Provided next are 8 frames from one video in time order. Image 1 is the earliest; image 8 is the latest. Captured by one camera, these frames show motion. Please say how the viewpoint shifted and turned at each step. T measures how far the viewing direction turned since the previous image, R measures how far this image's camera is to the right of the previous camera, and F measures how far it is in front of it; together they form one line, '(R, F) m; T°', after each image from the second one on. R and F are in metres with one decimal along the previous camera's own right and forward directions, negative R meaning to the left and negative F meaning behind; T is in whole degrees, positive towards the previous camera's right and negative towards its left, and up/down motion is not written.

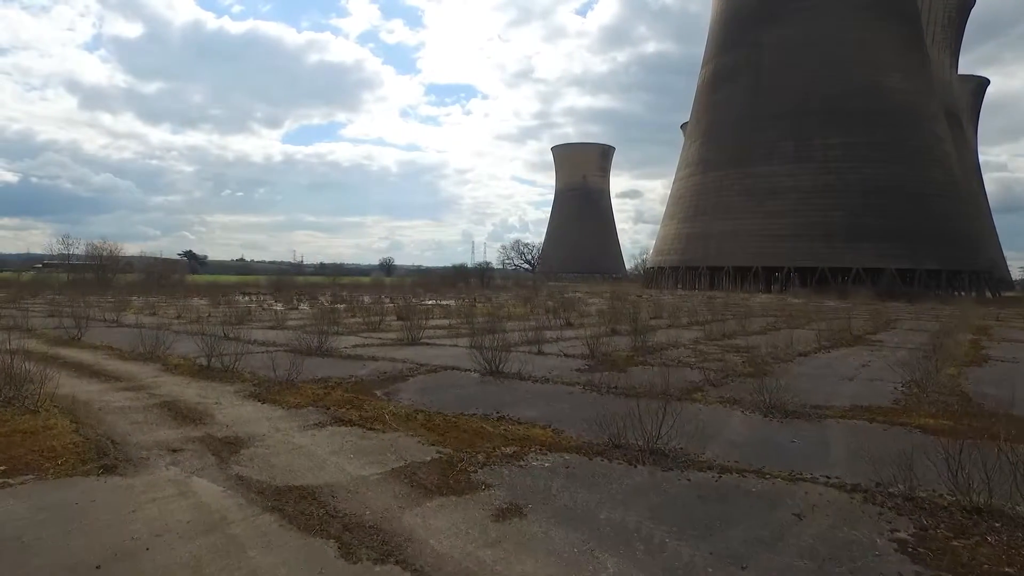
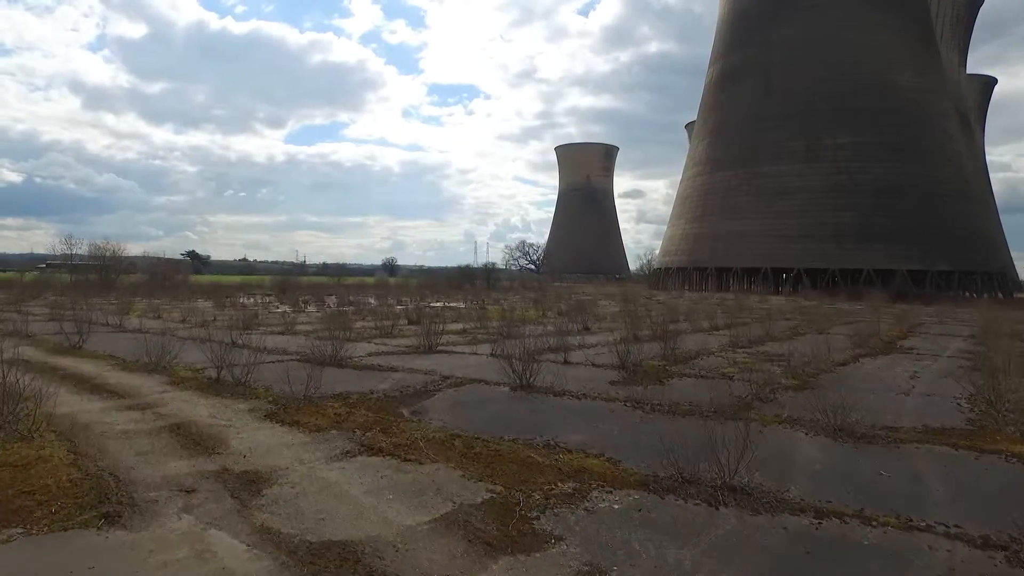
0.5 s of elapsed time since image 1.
(-0.2, +0.3) m; 0°
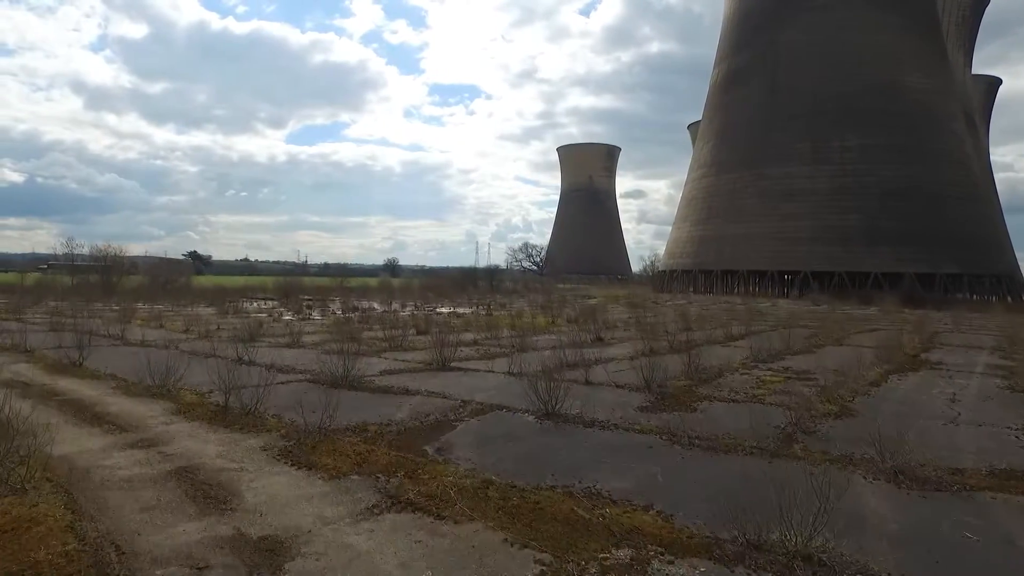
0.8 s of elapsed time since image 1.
(-0.1, +0.2) m; 0°
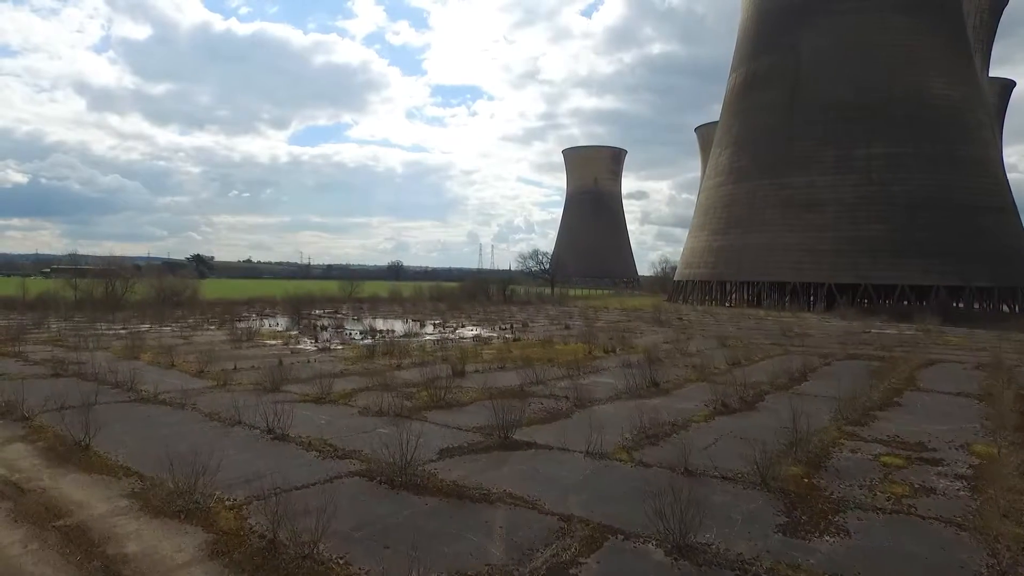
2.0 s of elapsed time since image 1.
(-0.6, +0.8) m; 0°
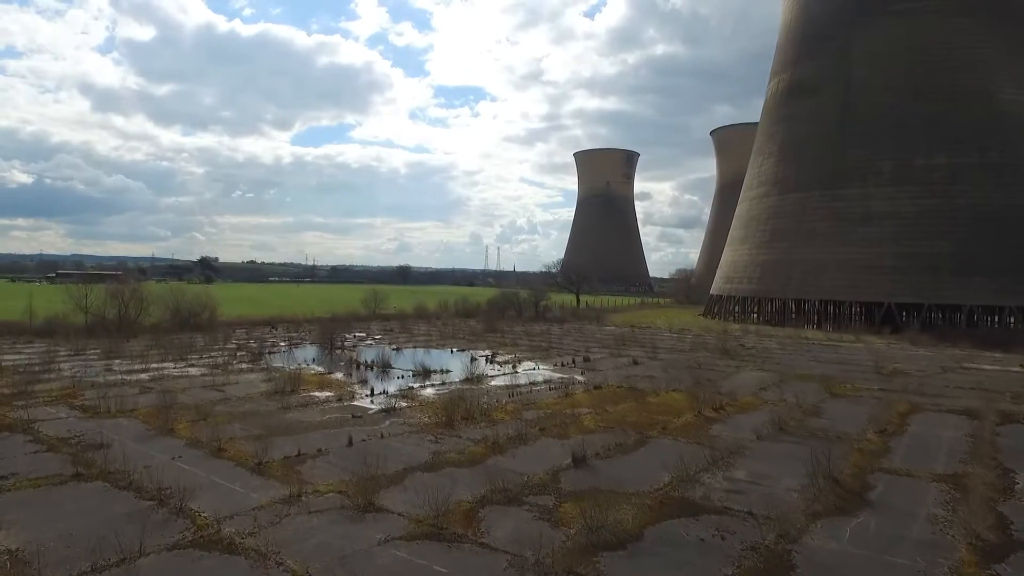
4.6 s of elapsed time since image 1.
(-1.4, +1.8) m; 0°
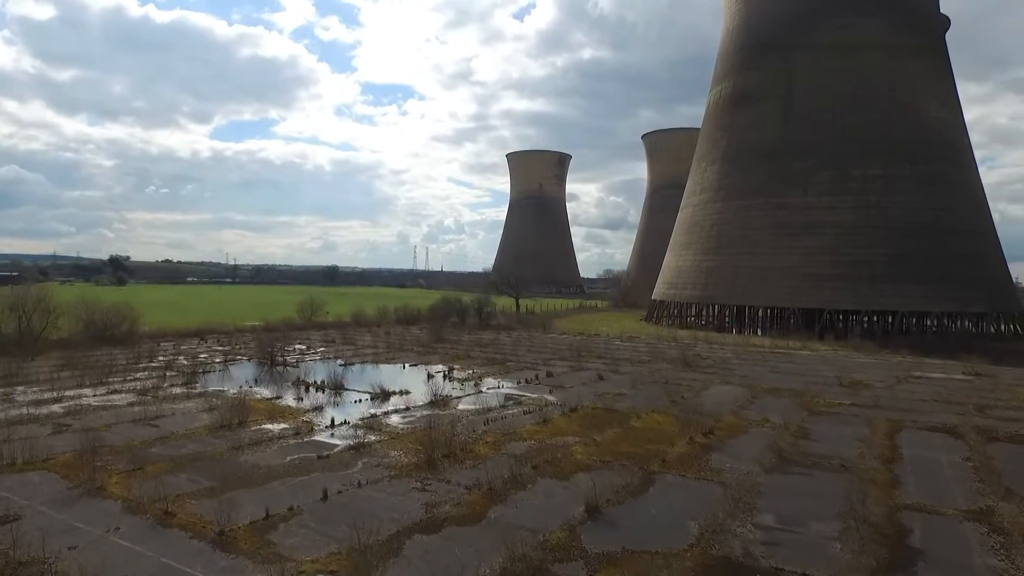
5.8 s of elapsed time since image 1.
(-0.7, +0.9) m; +6°
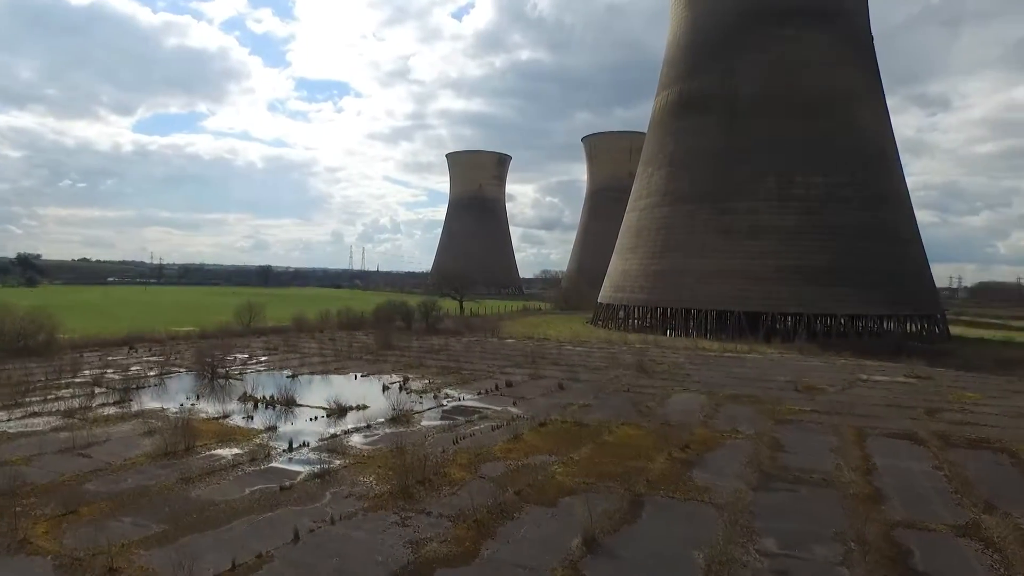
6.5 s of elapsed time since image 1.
(-0.5, +0.5) m; +5°
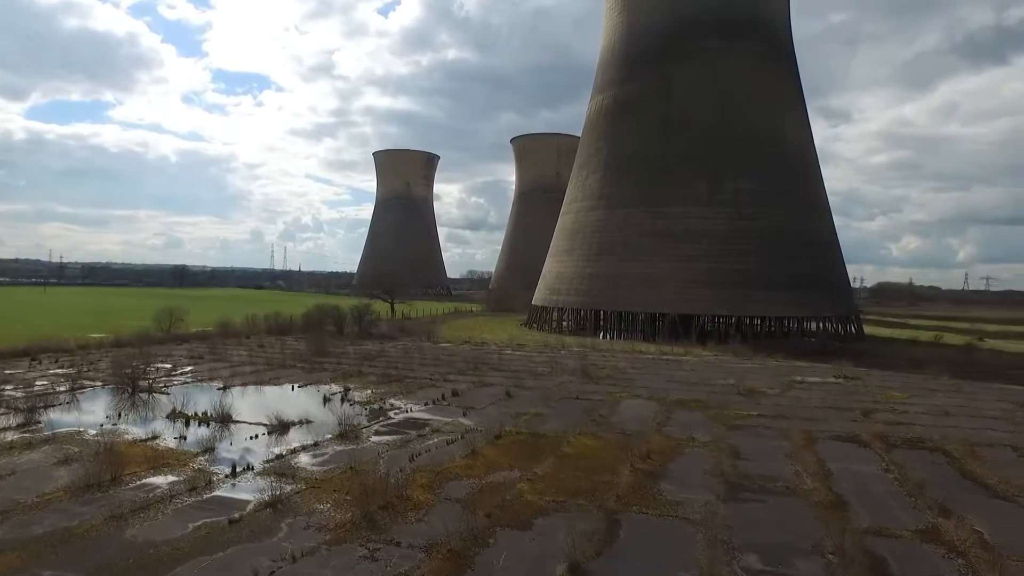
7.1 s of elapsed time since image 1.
(-0.5, +0.4) m; +6°
